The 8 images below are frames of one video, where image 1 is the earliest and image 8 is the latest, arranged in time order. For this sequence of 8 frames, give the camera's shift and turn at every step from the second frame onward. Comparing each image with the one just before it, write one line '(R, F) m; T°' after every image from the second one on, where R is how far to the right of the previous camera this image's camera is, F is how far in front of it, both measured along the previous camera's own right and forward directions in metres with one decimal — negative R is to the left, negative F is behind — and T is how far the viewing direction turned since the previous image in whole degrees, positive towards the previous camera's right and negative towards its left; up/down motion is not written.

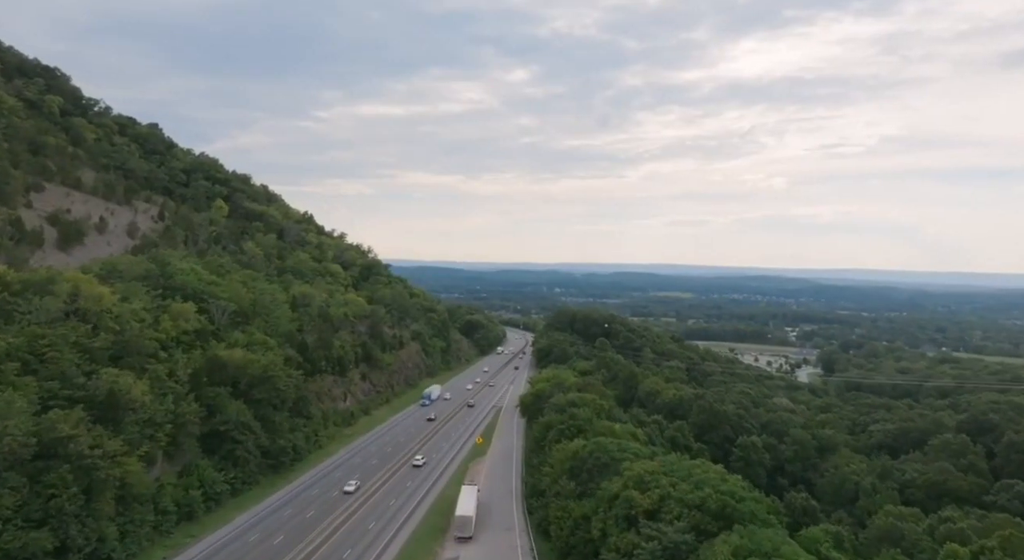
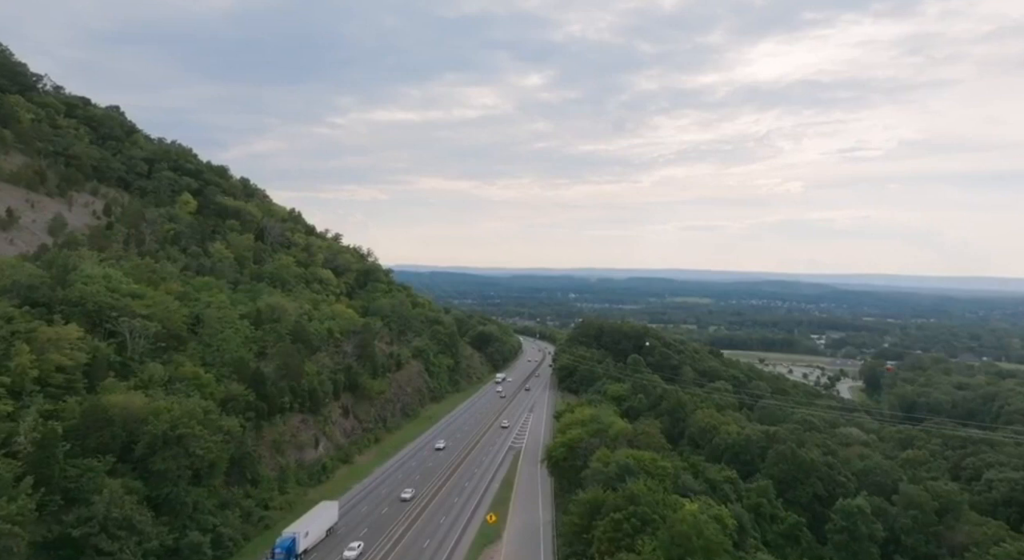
(-0.6, +15.3) m; -1°
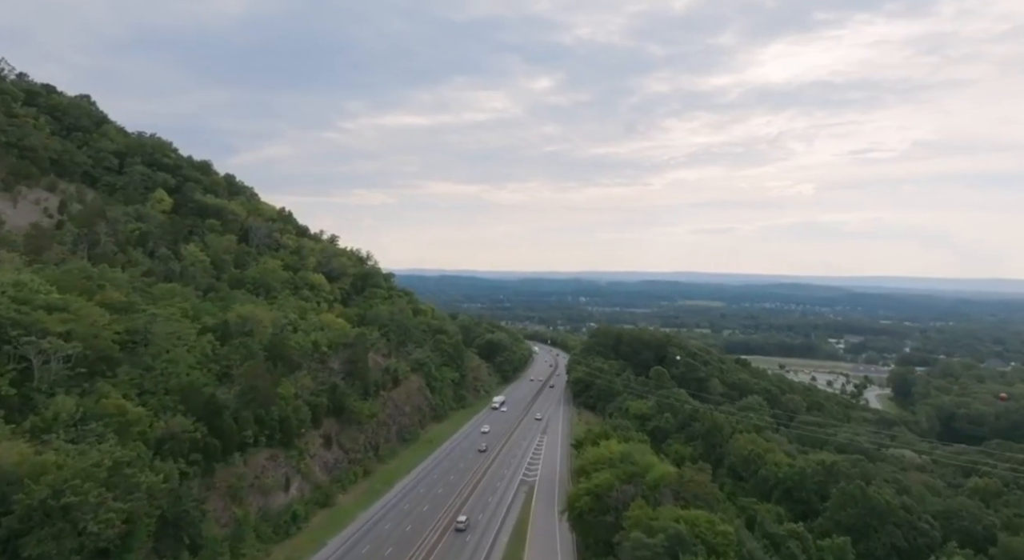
(-0.1, +8.8) m; -1°
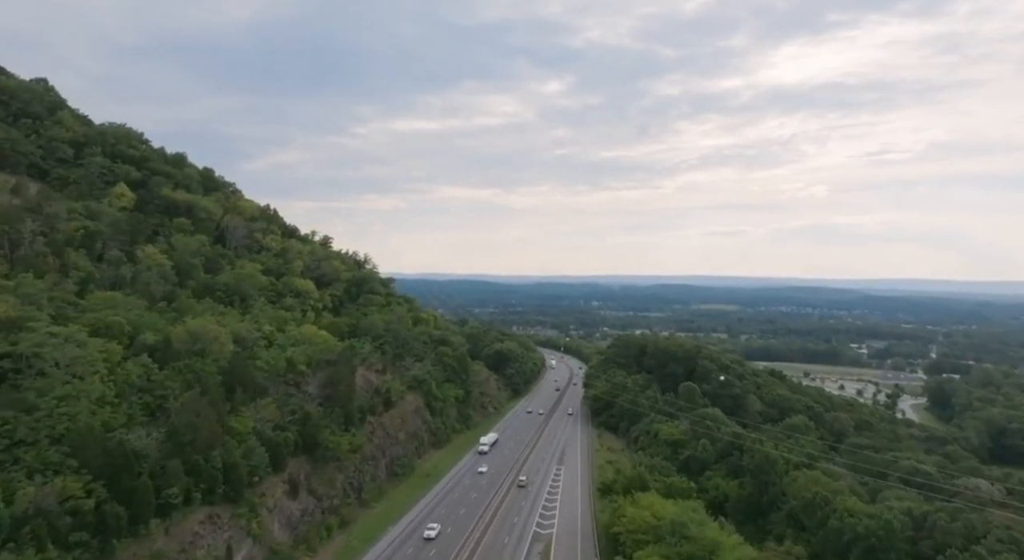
(+0.1, +9.8) m; -1°
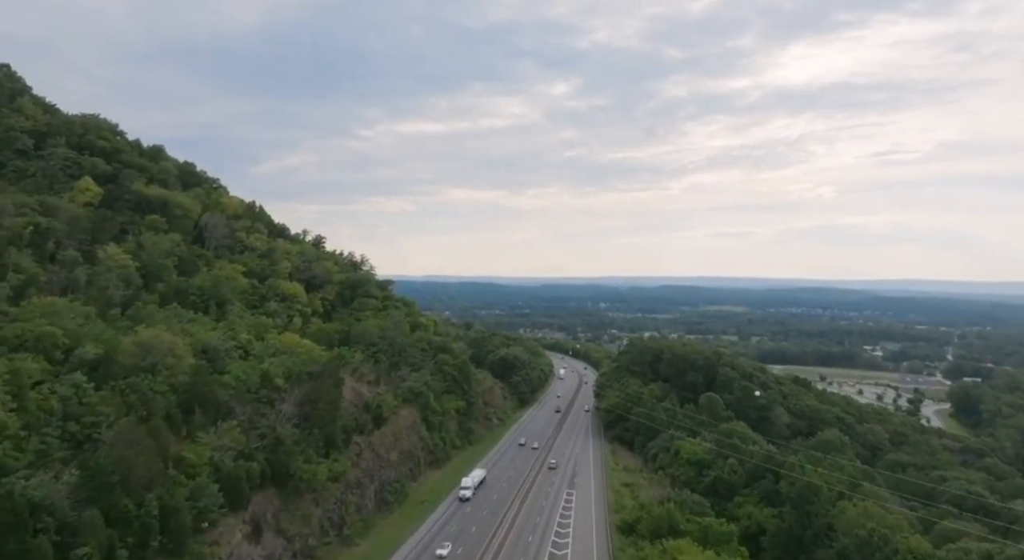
(+0.2, +6.3) m; -1°
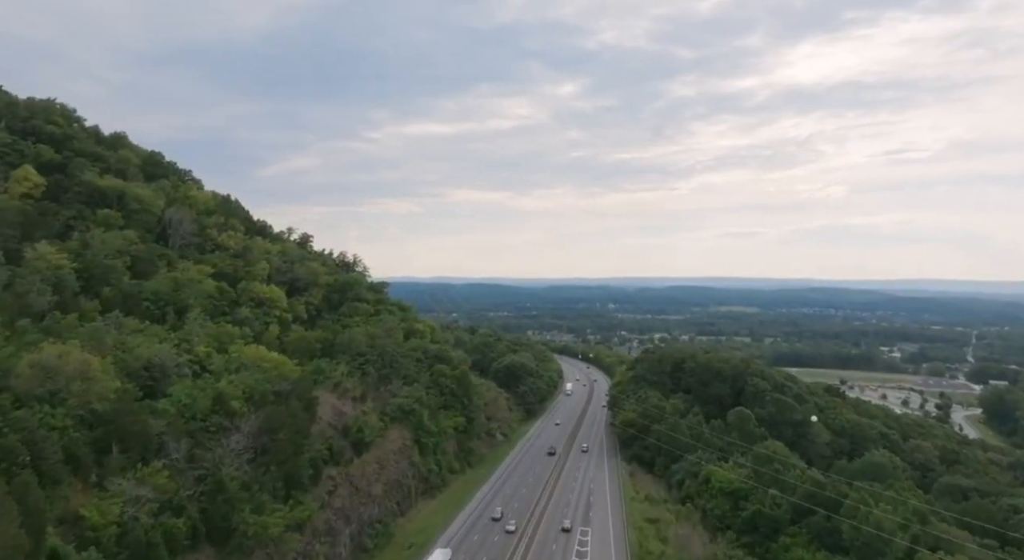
(+0.3, +8.0) m; -1°
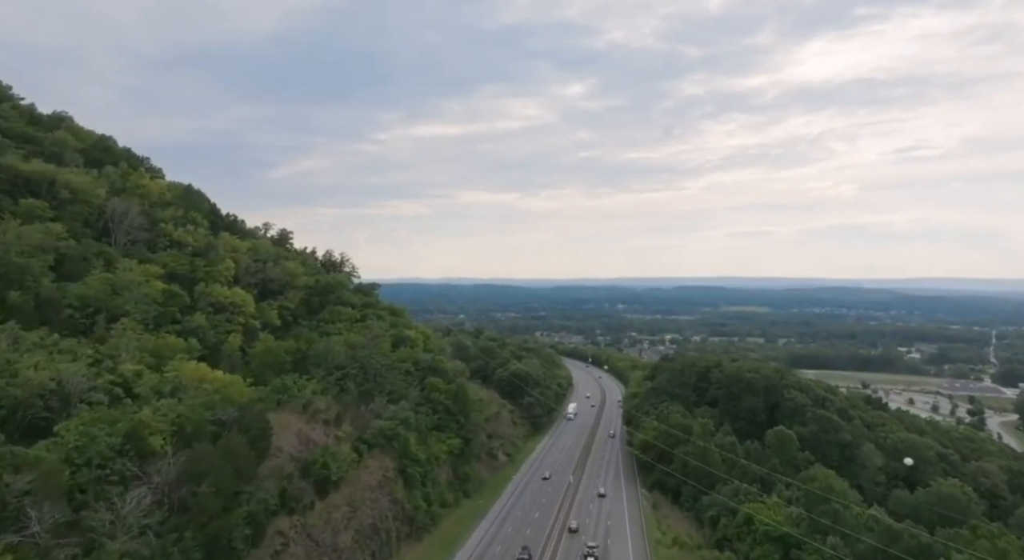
(+0.5, +8.8) m; -1°
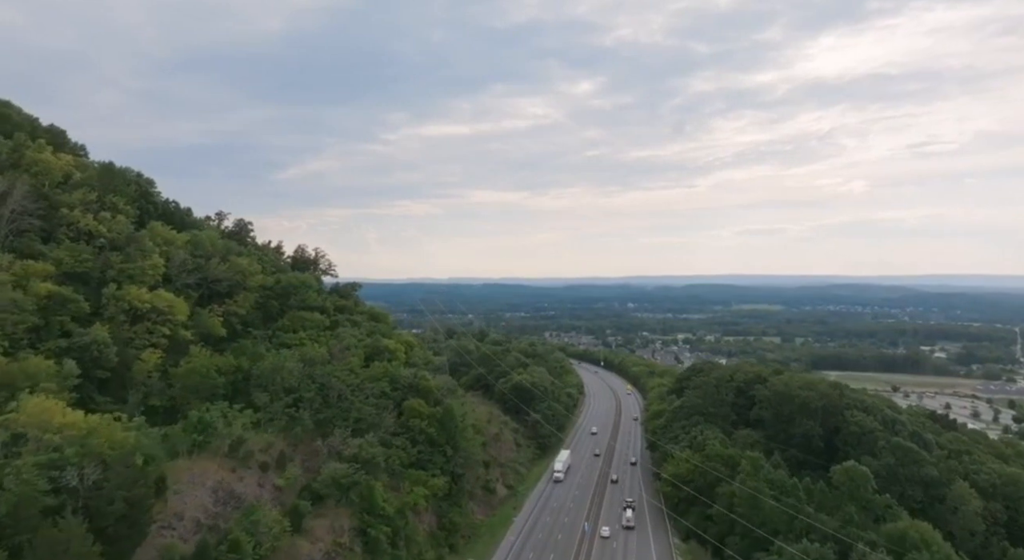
(+0.7, +11.6) m; -1°
